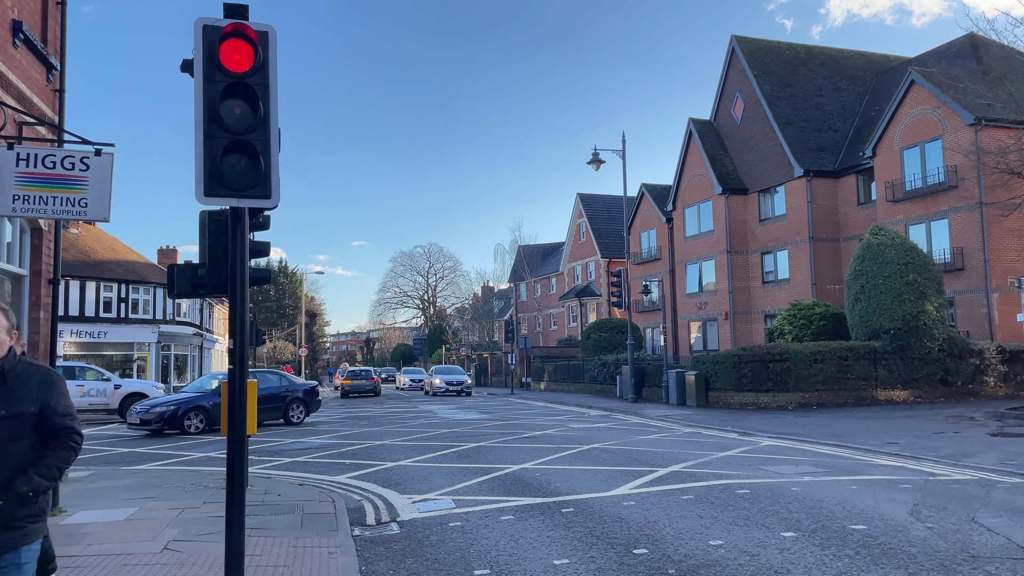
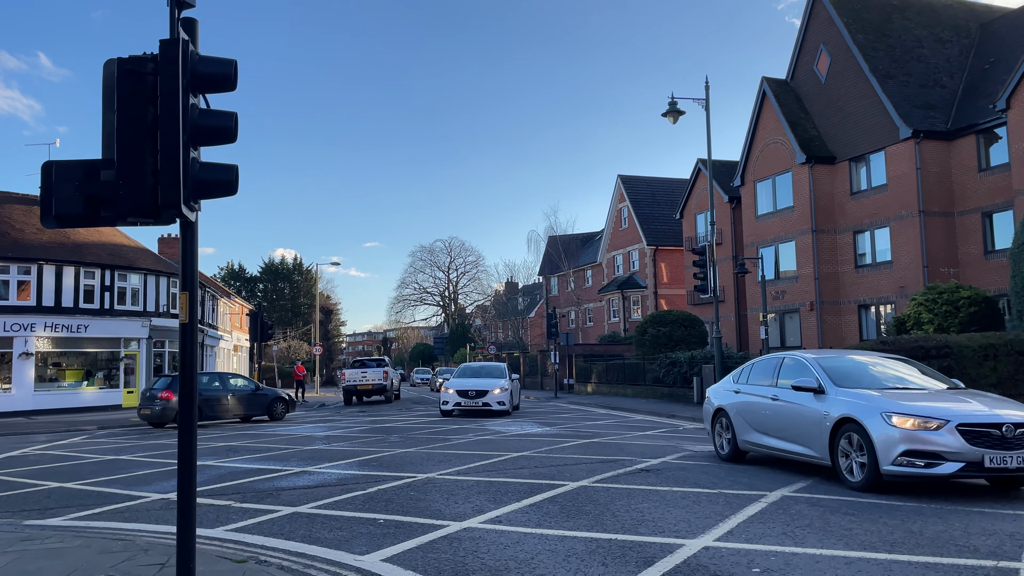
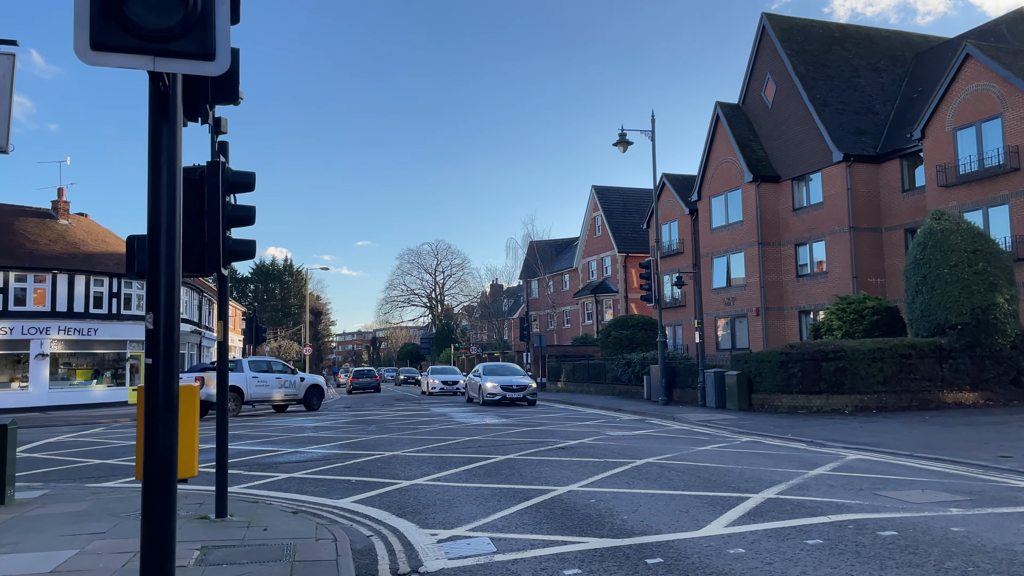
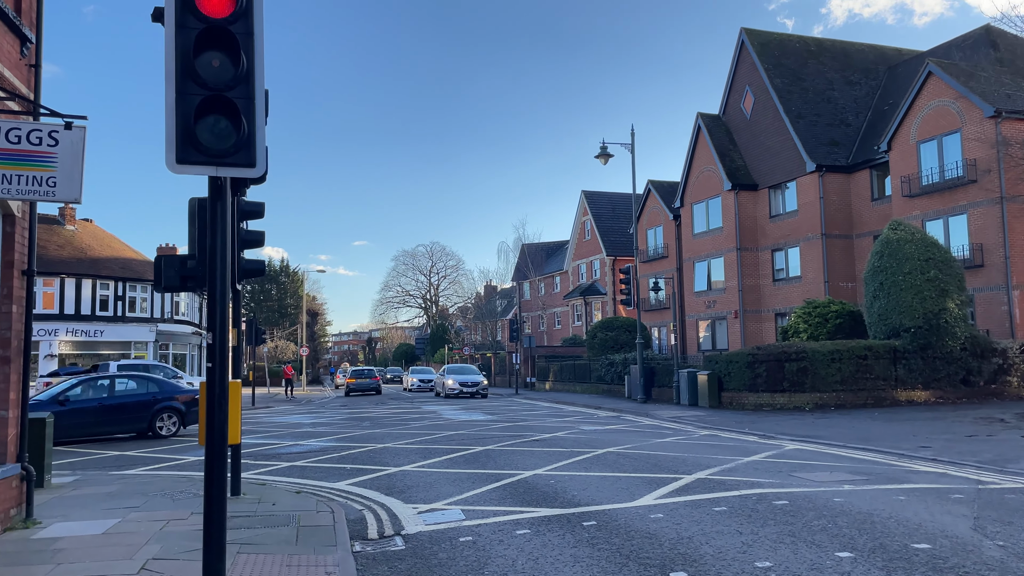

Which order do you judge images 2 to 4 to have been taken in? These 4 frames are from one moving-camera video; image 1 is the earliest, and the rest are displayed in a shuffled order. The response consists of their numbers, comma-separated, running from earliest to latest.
4, 3, 2
